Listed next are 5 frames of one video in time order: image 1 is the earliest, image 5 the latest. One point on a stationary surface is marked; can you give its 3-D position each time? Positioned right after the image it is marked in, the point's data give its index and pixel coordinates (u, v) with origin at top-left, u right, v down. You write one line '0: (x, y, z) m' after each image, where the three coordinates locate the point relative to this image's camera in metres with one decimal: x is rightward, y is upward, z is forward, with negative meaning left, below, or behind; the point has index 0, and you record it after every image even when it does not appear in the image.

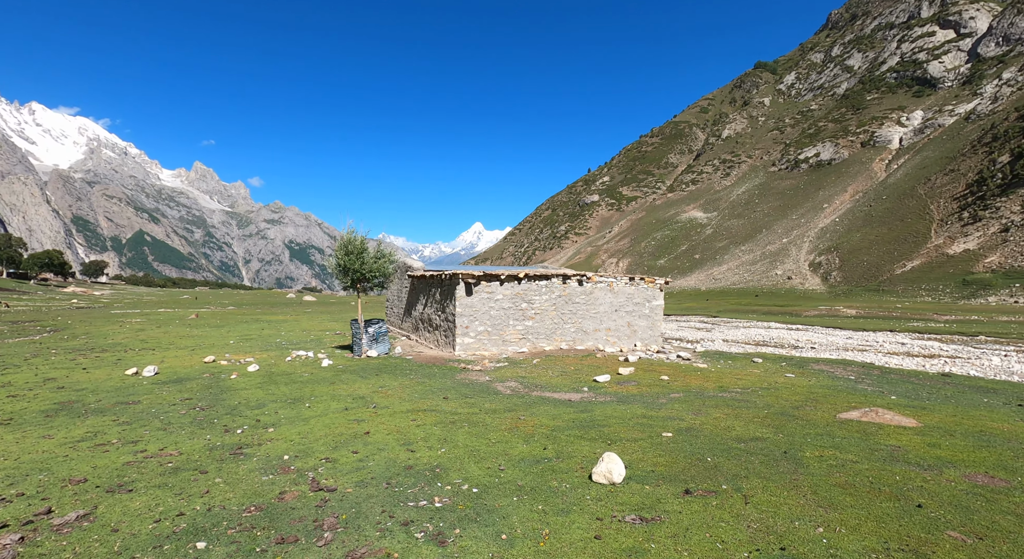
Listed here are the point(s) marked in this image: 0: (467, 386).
0: (-1.2, -2.8, +14.5) m
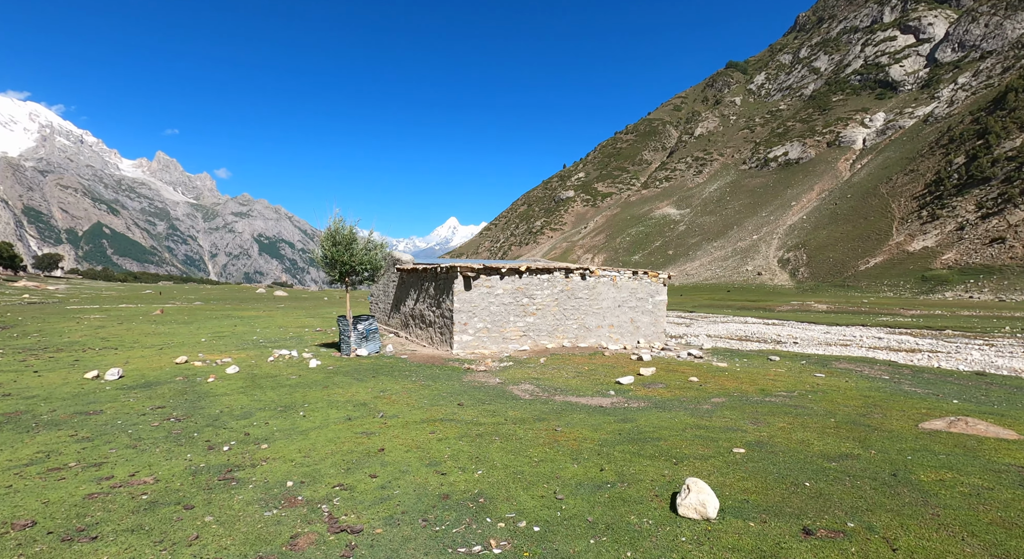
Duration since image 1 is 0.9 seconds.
0: (-0.8, -2.6, +13.1) m
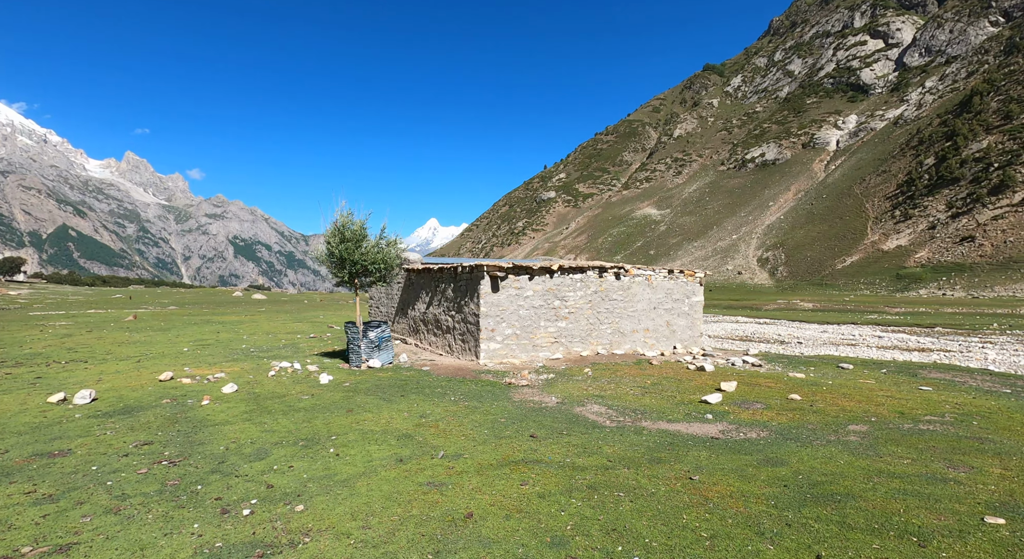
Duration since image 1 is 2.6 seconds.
0: (+0.6, -2.6, +10.8) m
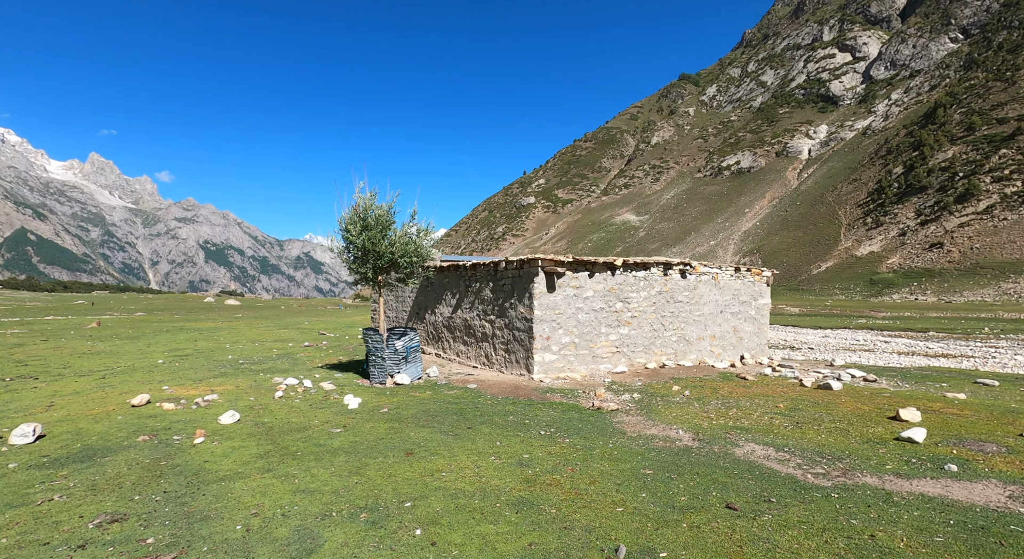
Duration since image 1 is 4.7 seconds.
0: (+2.4, -2.4, +7.5) m
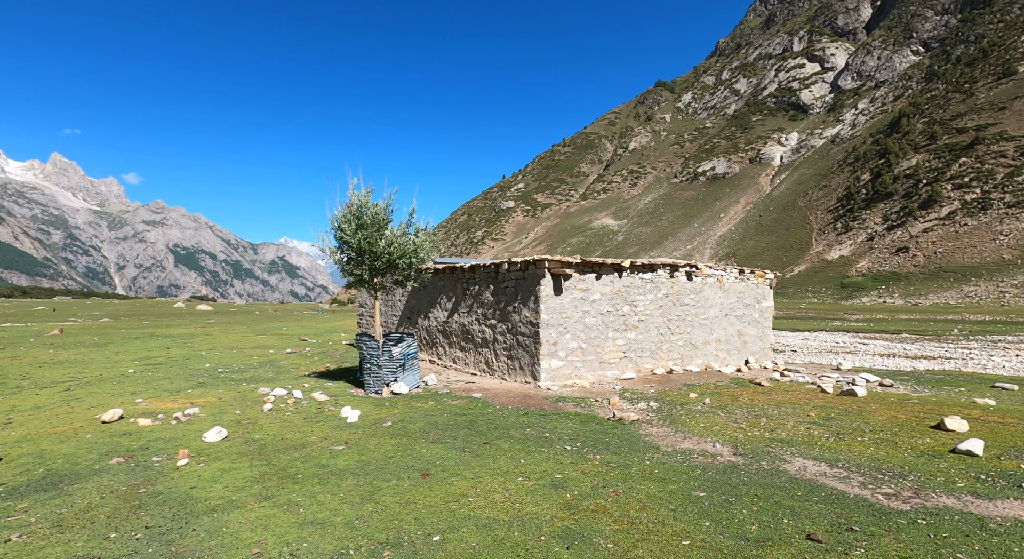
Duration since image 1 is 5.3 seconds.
0: (+2.8, -2.4, +6.8) m
